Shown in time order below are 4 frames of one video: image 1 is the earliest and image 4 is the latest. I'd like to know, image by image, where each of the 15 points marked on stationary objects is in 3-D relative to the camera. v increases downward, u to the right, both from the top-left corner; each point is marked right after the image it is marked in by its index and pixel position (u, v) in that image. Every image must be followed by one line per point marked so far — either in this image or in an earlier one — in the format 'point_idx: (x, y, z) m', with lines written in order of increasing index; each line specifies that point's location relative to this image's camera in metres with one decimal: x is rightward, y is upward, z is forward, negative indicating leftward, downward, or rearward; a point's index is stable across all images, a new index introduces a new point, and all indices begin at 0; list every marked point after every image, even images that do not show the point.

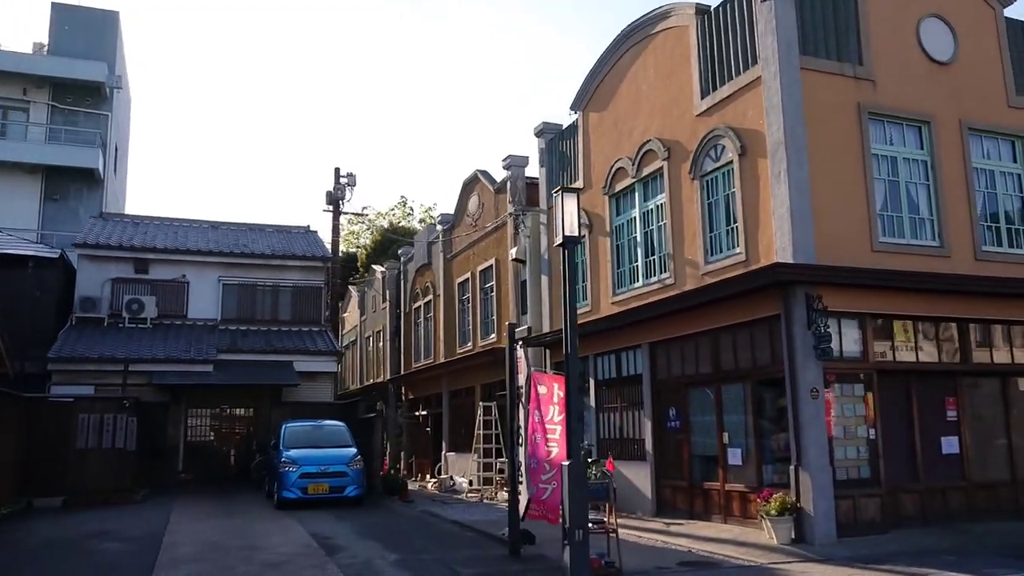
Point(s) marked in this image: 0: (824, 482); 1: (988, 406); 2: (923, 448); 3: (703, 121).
0: (+4.2, -2.6, +11.4) m
1: (+7.5, -1.9, +13.4) m
2: (+6.2, -2.4, +12.7) m
3: (+3.2, +2.8, +14.2) m
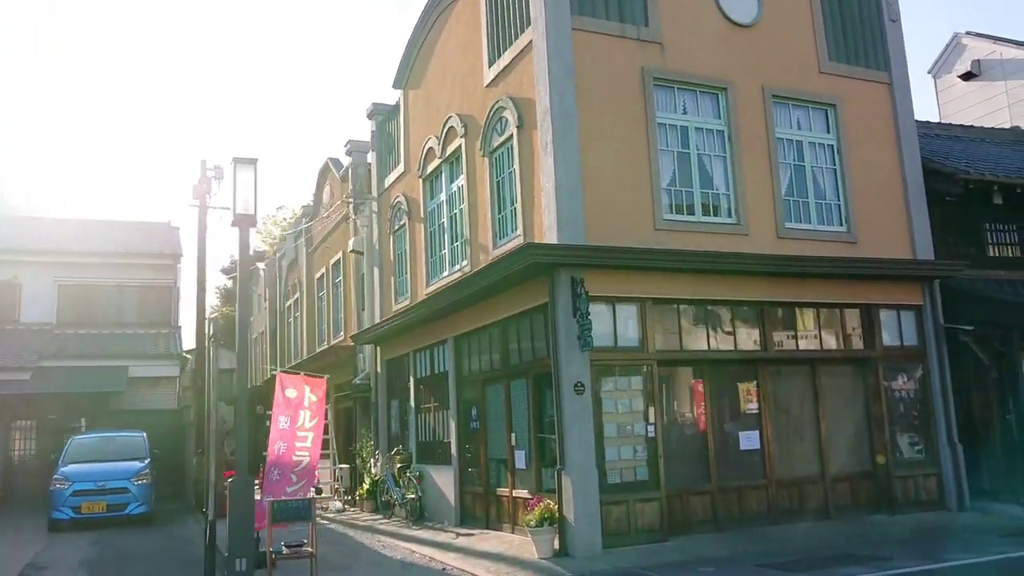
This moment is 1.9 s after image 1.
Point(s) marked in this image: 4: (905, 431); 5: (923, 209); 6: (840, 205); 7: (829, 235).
0: (+0.9, -2.4, +10.2) m
1: (+4.1, -1.6, +12.3) m
2: (+2.8, -2.1, +11.6) m
3: (-0.3, +3.0, +13.0) m
4: (+5.9, -2.2, +12.8) m
5: (+6.6, +1.3, +13.5) m
6: (+5.1, +1.3, +13.0) m
7: (+4.8, +0.8, +12.7) m
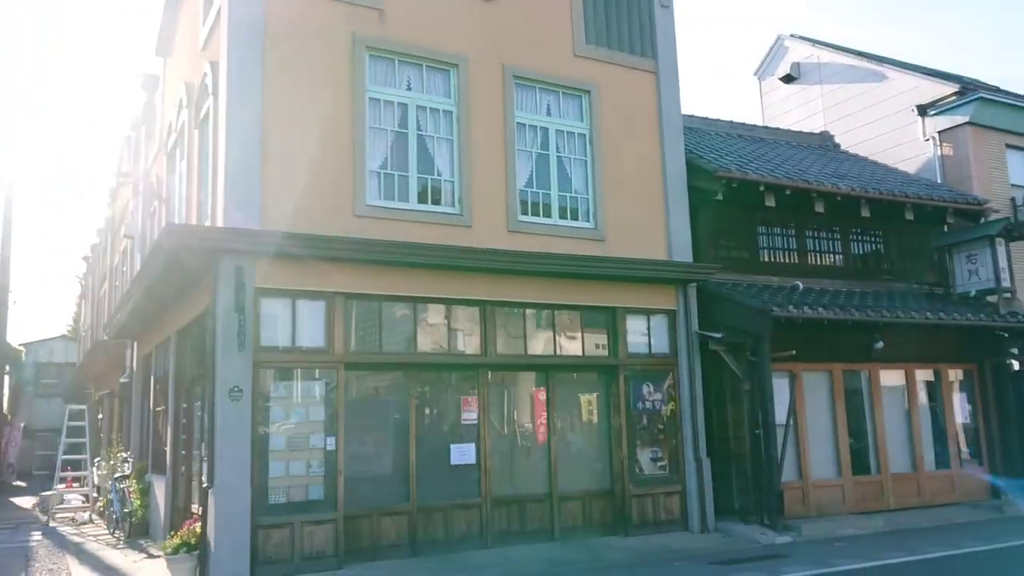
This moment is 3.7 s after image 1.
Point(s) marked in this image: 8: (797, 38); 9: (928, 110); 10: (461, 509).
0: (-2.9, -2.3, +8.9) m
1: (+0.1, -1.6, +11.2) m
2: (-1.1, -2.1, +10.4) m
3: (-4.2, +3.1, +11.5) m
4: (+1.9, -2.2, +11.8) m
5: (+2.6, +1.2, +12.6) m
6: (+1.1, +1.3, +12.0) m
7: (+0.8, +0.8, +11.6) m
8: (+6.6, +5.8, +19.7) m
9: (+8.1, +3.5, +16.6) m
10: (-0.6, -2.8, +10.5) m
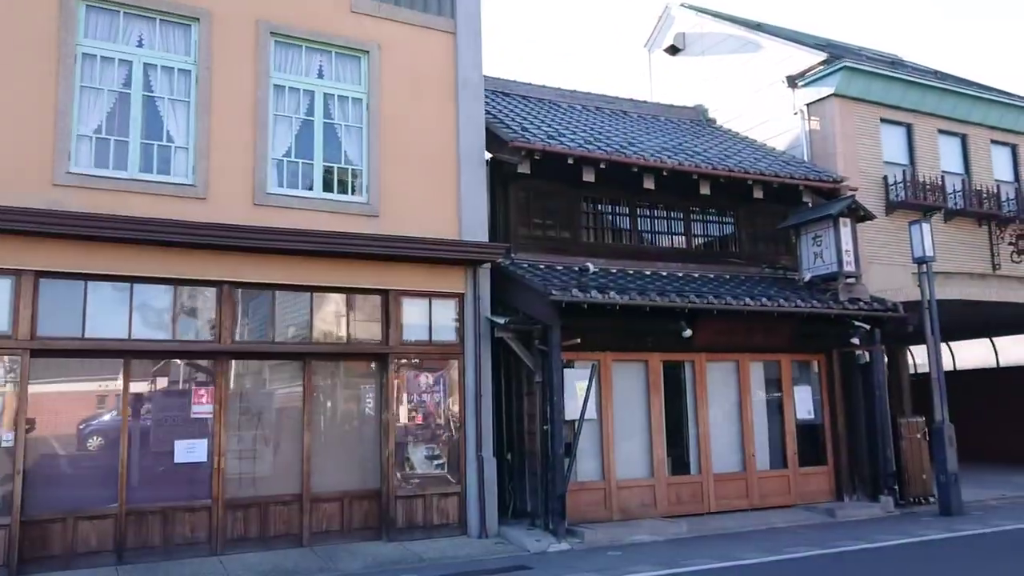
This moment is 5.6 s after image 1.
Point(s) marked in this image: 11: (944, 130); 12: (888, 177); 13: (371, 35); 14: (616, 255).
0: (-5.9, -2.1, +7.9) m
1: (-2.9, -1.3, +10.2) m
2: (-4.2, -1.9, +9.3) m
3: (-7.2, +3.4, +10.4) m
4: (-1.1, -2.0, +10.8) m
5: (-0.5, +1.4, +11.5) m
6: (-1.9, +1.5, +10.9) m
7: (-2.2, +1.0, +10.6) m
8: (+3.7, +6.2, +18.5) m
9: (+5.2, +3.8, +15.4) m
10: (-3.7, -2.5, +9.5) m
11: (+8.3, +3.0, +16.1) m
12: (+6.8, +2.0, +15.3) m
13: (-1.8, +3.3, +11.1) m
14: (+1.6, +0.5, +12.9) m
